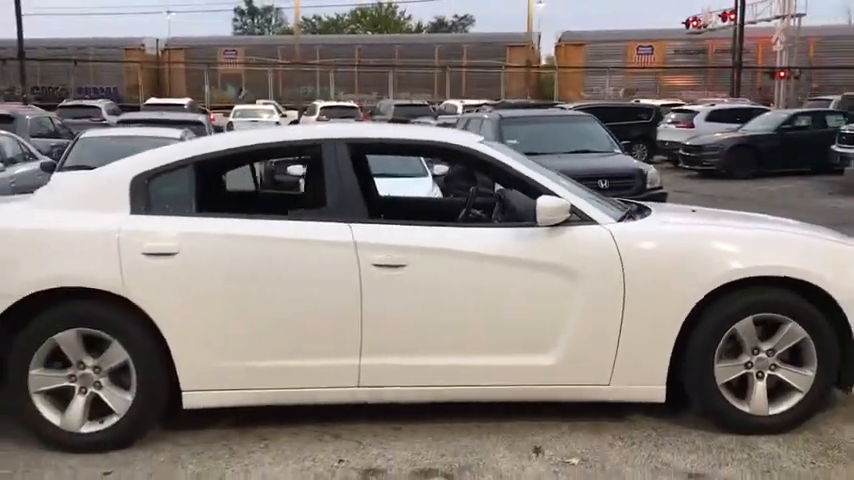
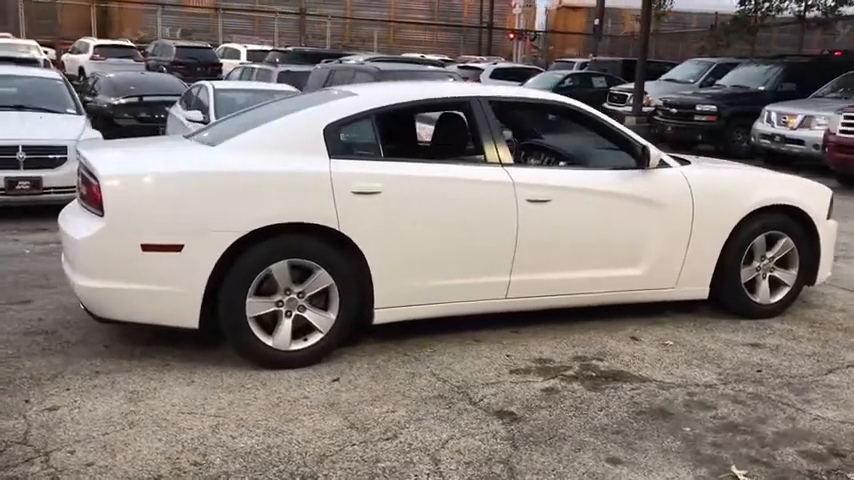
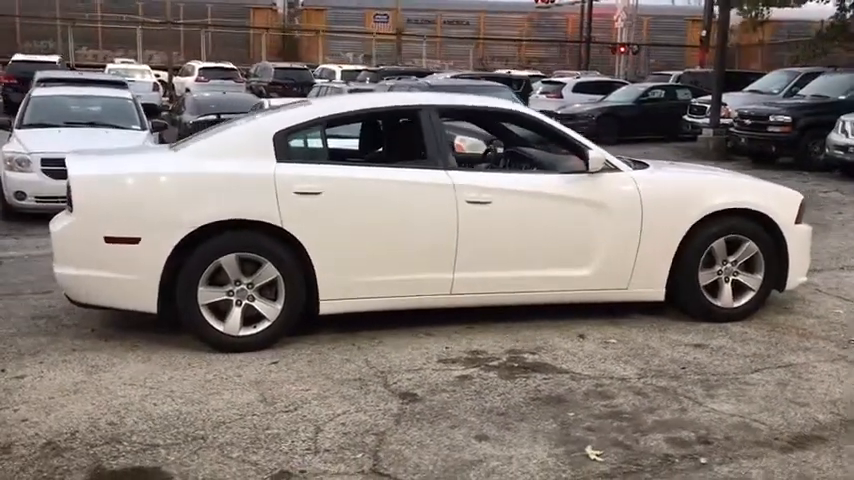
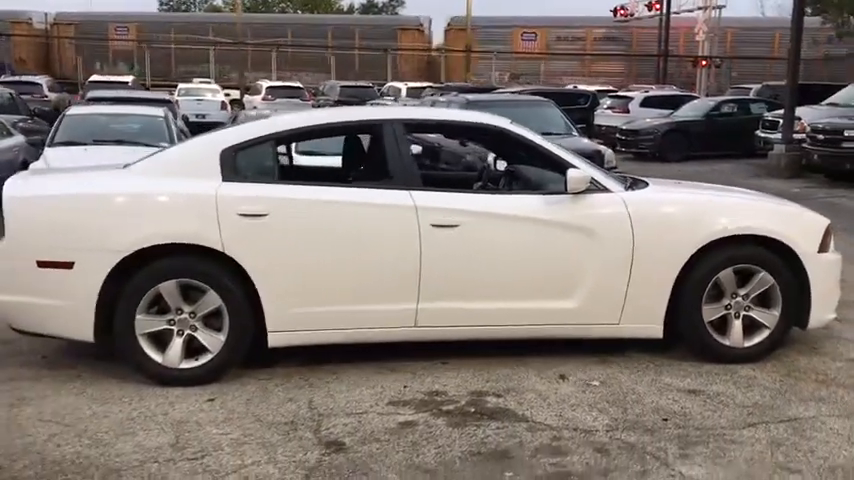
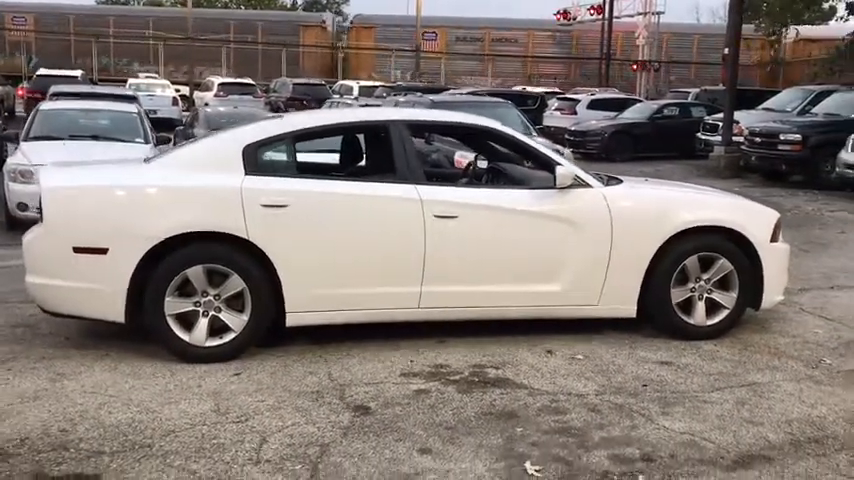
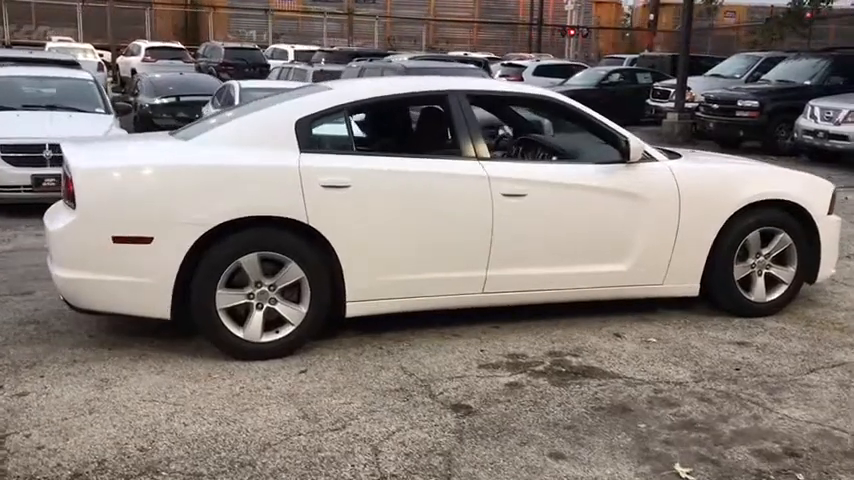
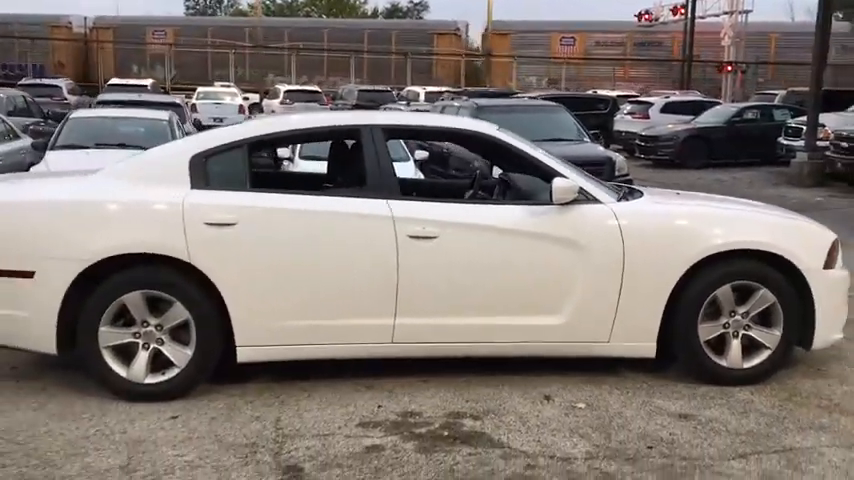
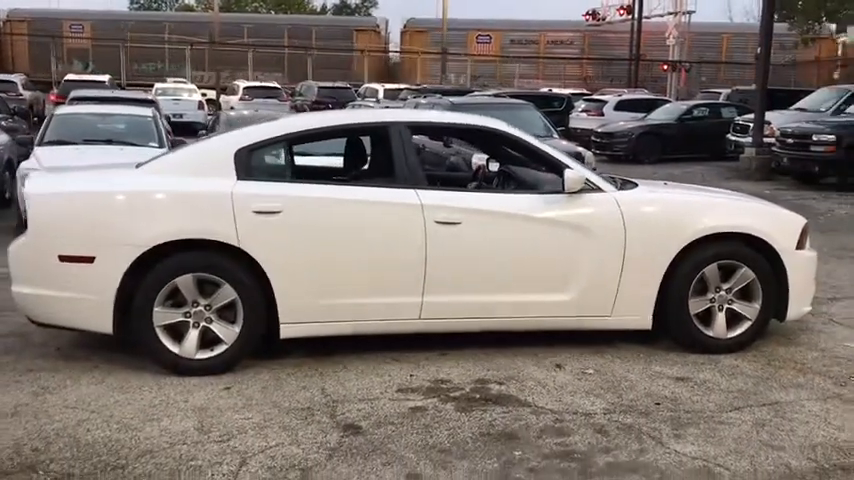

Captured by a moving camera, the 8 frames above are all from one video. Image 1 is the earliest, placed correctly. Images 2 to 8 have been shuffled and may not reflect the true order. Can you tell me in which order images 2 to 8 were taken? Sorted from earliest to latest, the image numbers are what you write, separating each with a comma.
7, 4, 8, 5, 3, 6, 2
